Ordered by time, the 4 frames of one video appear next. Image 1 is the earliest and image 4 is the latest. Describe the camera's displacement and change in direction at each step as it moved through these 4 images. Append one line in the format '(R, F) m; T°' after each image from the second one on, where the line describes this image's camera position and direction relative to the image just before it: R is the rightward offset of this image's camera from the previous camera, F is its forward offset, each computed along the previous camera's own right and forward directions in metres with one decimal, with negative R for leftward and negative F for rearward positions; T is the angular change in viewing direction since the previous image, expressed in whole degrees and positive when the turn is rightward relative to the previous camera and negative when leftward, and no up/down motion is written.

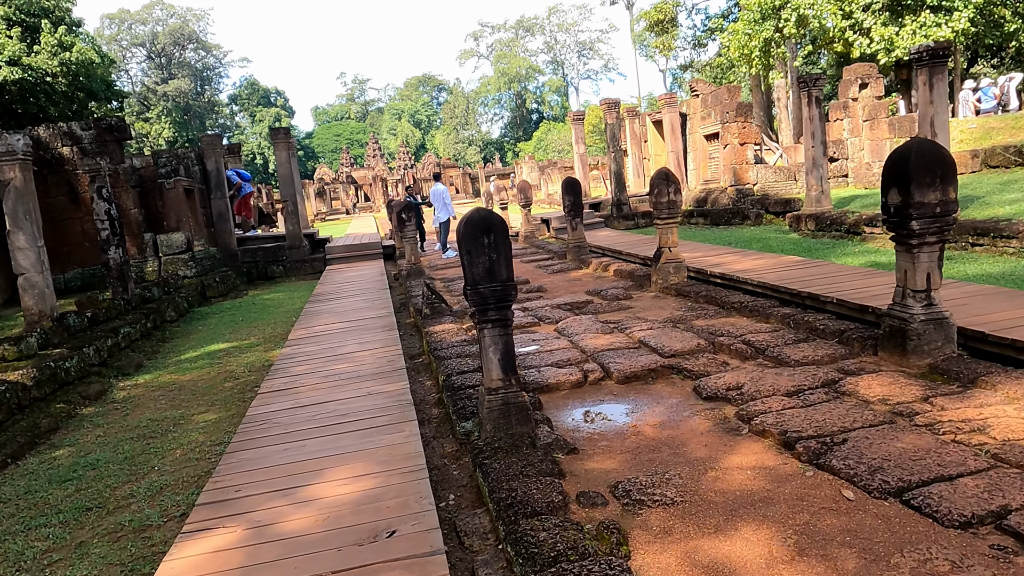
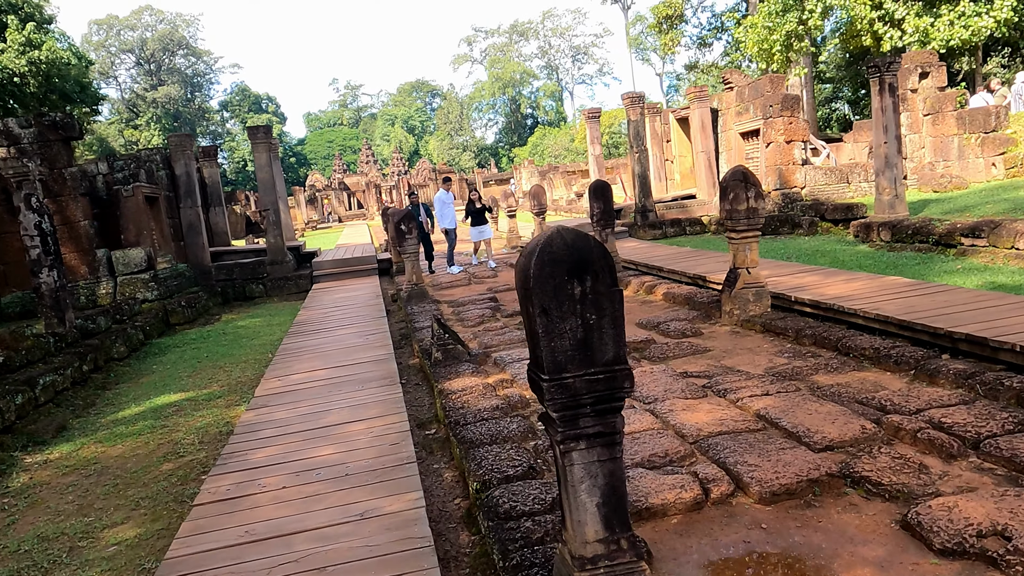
(-0.3, +1.4) m; 0°
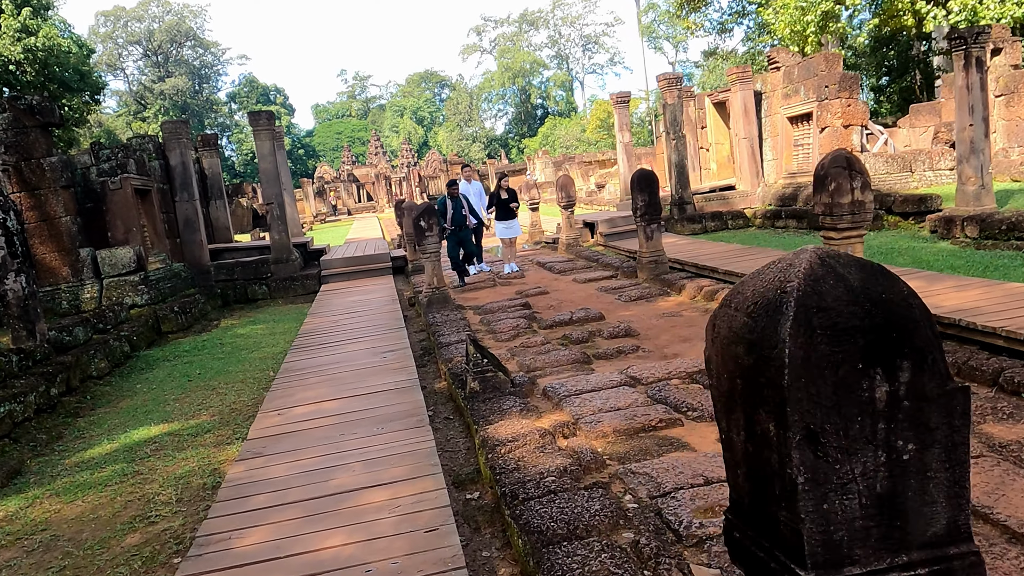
(-0.2, +0.9) m; -1°
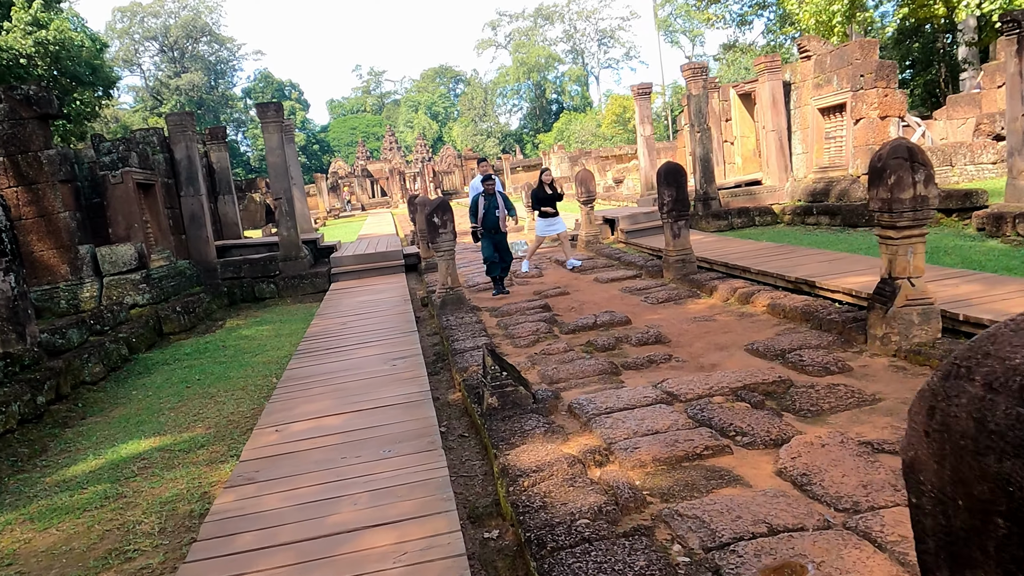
(0.0, +0.4) m; -1°
